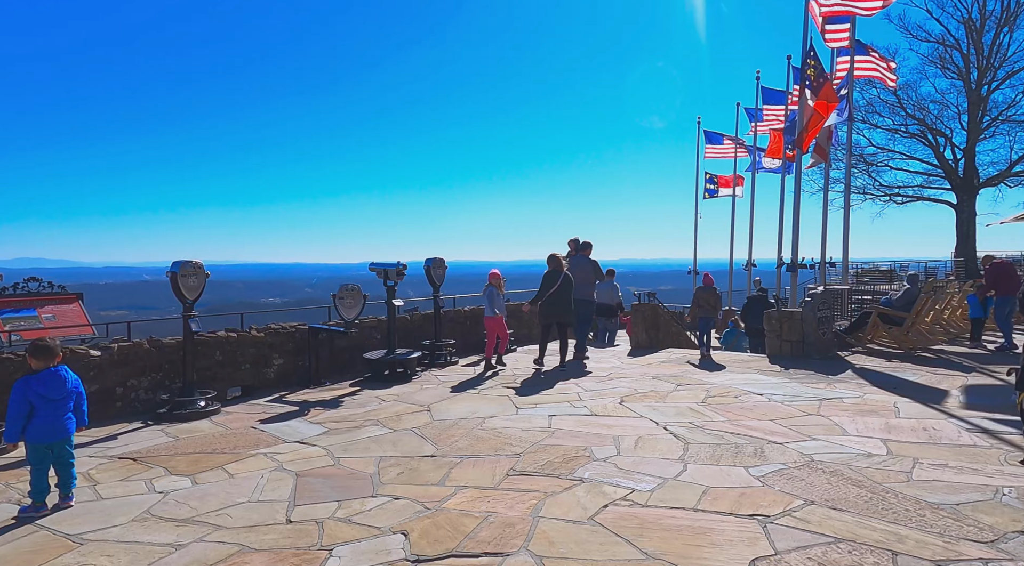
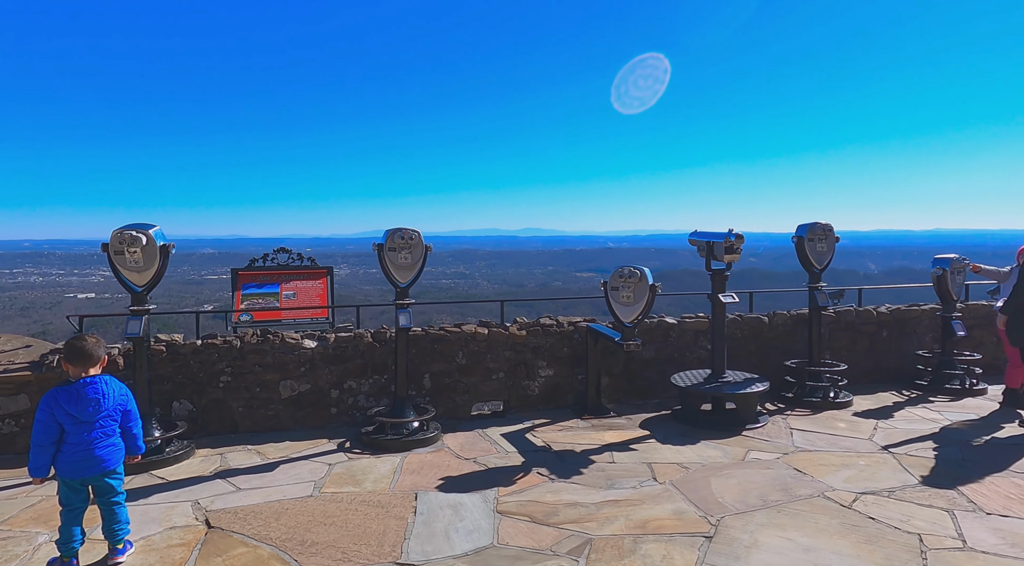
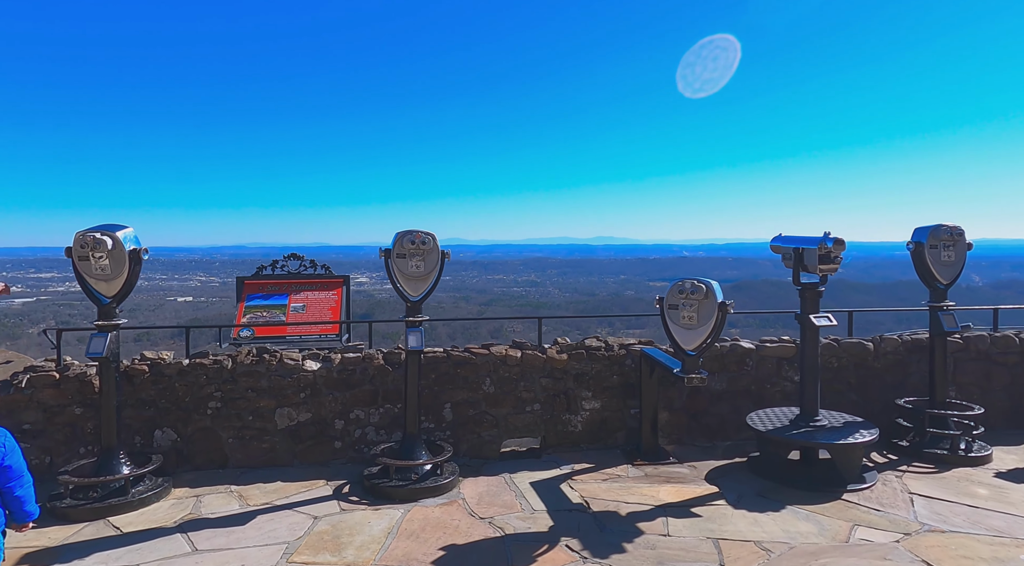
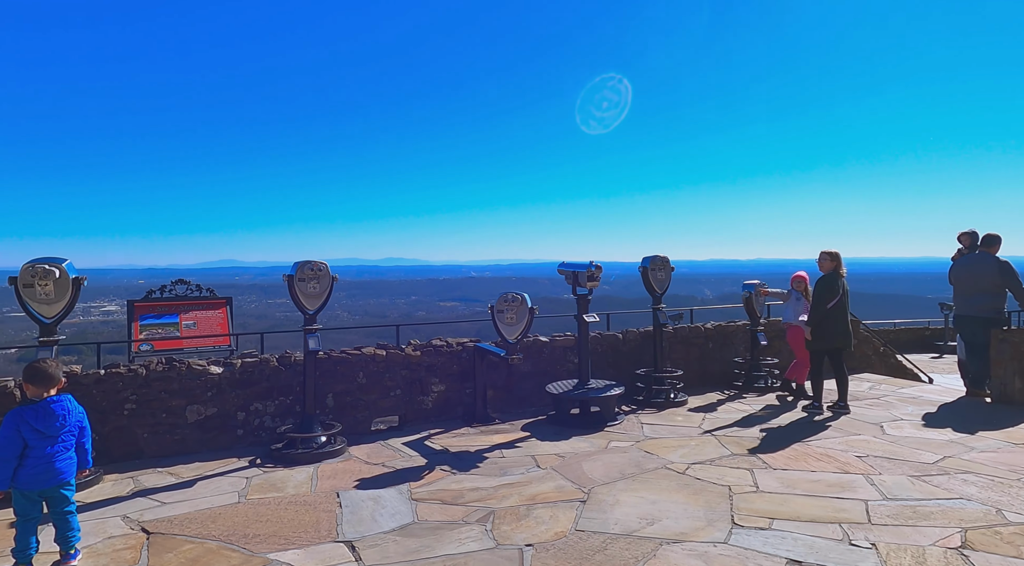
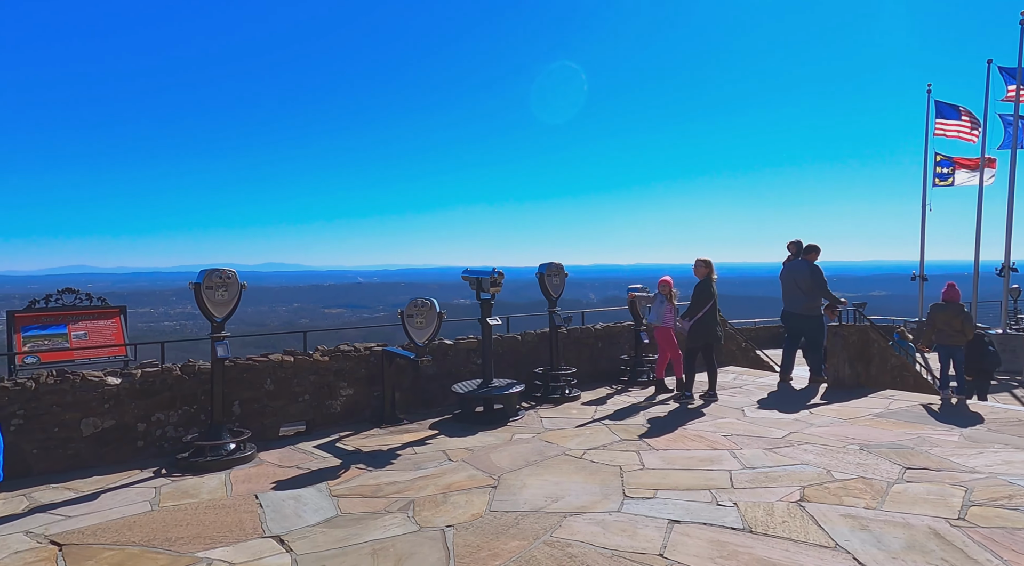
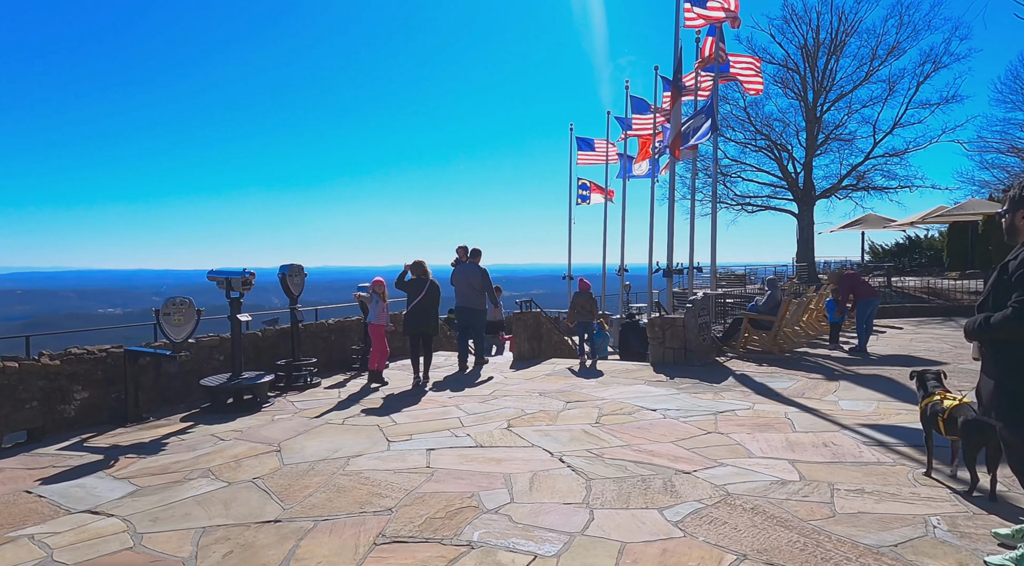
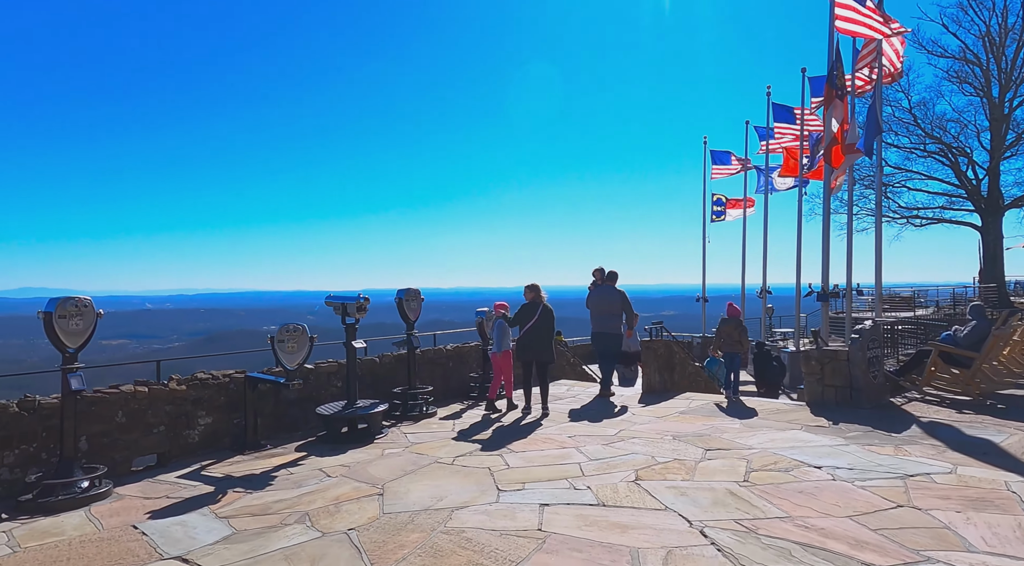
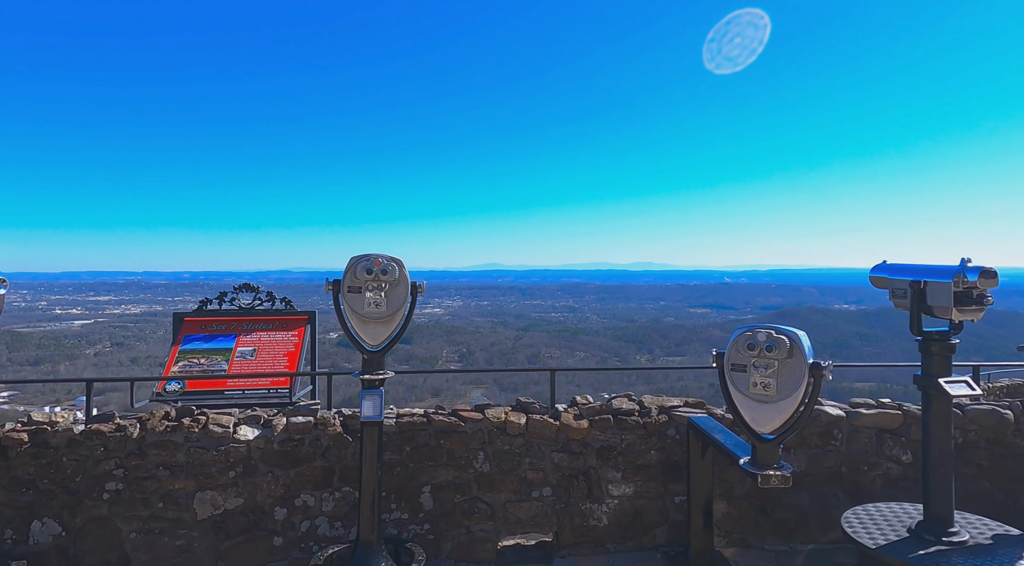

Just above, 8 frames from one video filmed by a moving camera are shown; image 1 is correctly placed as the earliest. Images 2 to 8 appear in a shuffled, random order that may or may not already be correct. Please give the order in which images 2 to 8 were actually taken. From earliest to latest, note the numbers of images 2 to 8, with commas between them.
6, 7, 5, 4, 2, 3, 8
